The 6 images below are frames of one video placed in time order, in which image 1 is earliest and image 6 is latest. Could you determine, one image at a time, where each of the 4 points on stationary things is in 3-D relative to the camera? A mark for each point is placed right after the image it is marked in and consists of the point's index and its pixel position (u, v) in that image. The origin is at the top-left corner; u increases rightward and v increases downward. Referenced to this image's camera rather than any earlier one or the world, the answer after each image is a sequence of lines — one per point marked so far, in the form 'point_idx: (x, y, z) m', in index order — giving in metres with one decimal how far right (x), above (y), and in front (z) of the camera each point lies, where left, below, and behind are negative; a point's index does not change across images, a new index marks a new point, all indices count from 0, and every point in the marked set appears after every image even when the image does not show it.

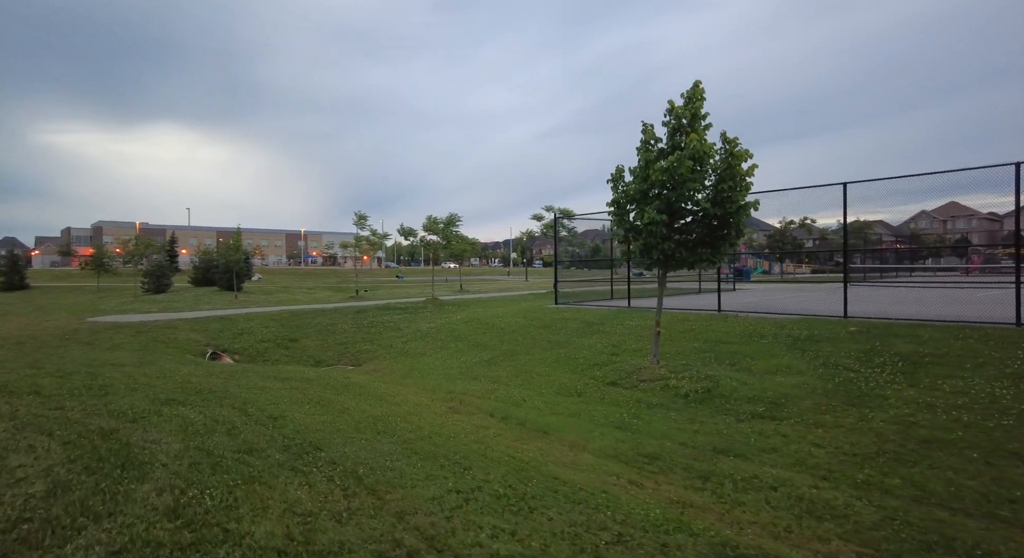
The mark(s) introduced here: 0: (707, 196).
0: (+3.5, +1.5, +9.4) m
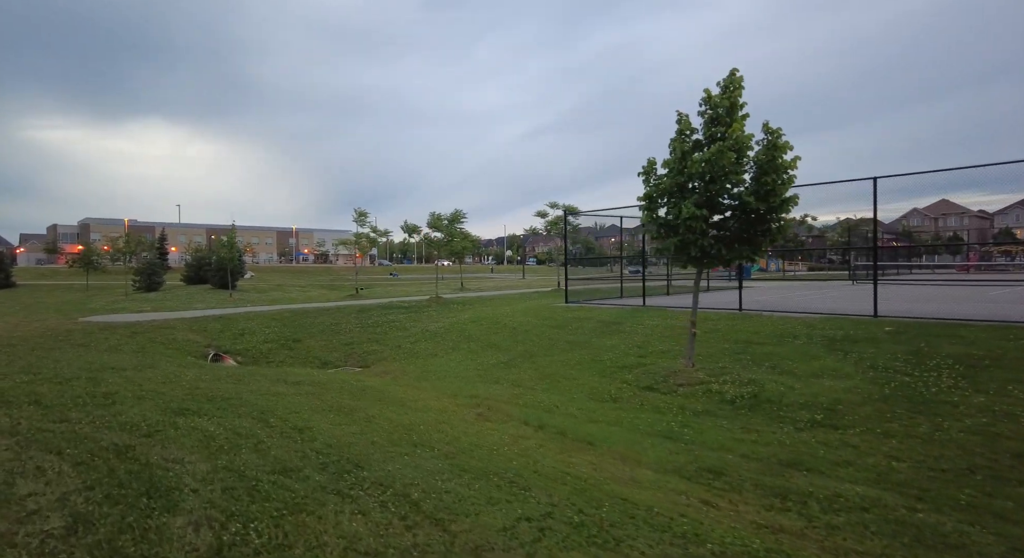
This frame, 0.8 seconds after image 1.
0: (+4.0, +1.5, +9.0) m
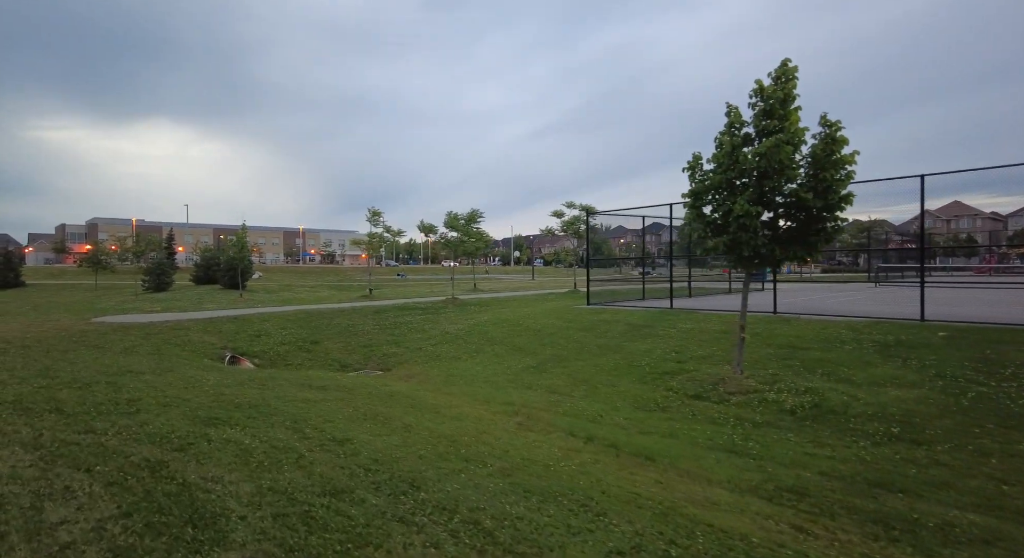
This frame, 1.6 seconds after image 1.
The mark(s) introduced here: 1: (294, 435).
0: (+4.7, +1.5, +8.5) m
1: (-2.5, -1.8, +6.1) m
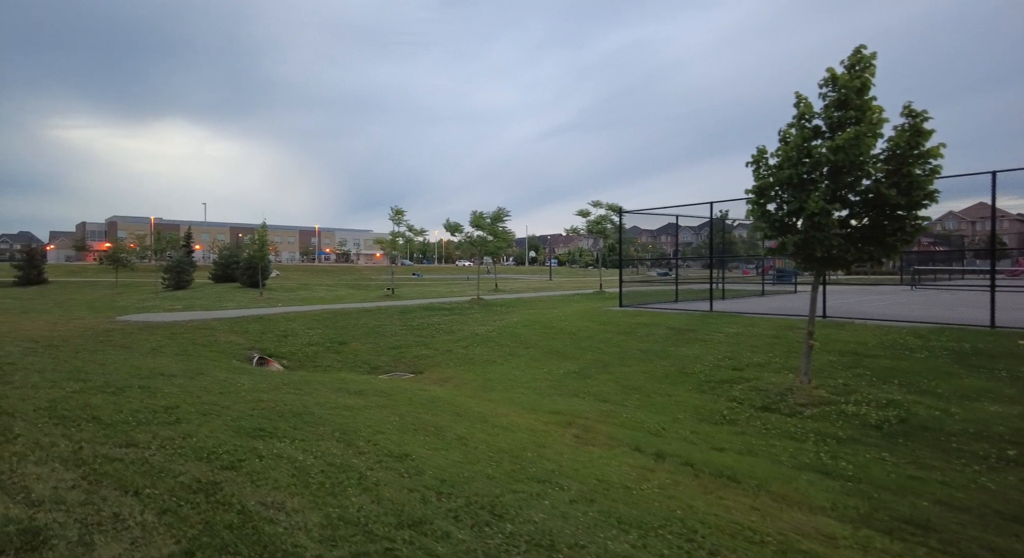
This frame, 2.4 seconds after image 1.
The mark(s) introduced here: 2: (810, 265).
0: (+5.5, +1.4, +7.8) m
1: (-1.8, -1.8, +5.6) m
2: (+4.9, +0.2, +8.6) m
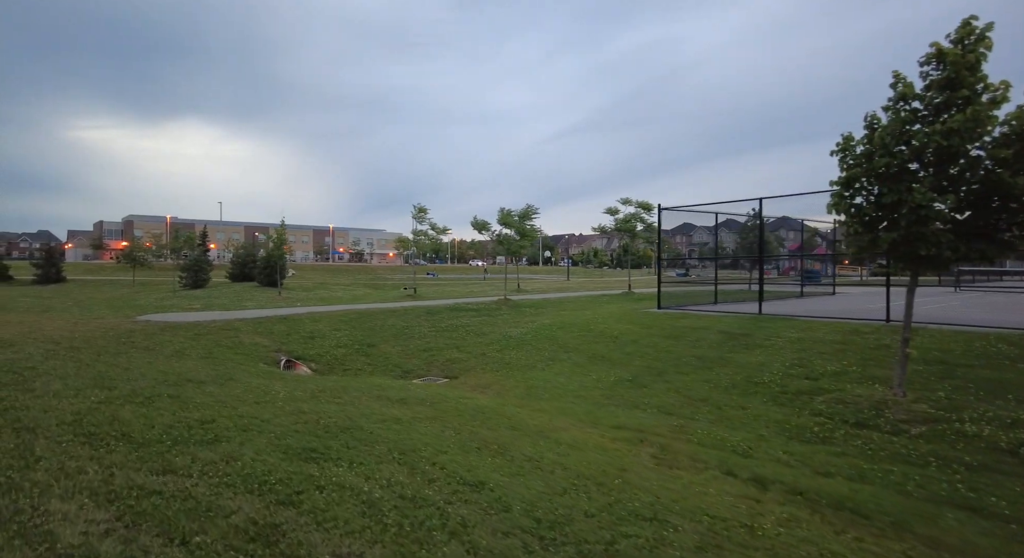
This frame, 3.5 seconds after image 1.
0: (+6.5, +1.4, +6.9) m
1: (-0.9, -1.8, +4.9) m
2: (+5.8, +0.2, +7.7) m
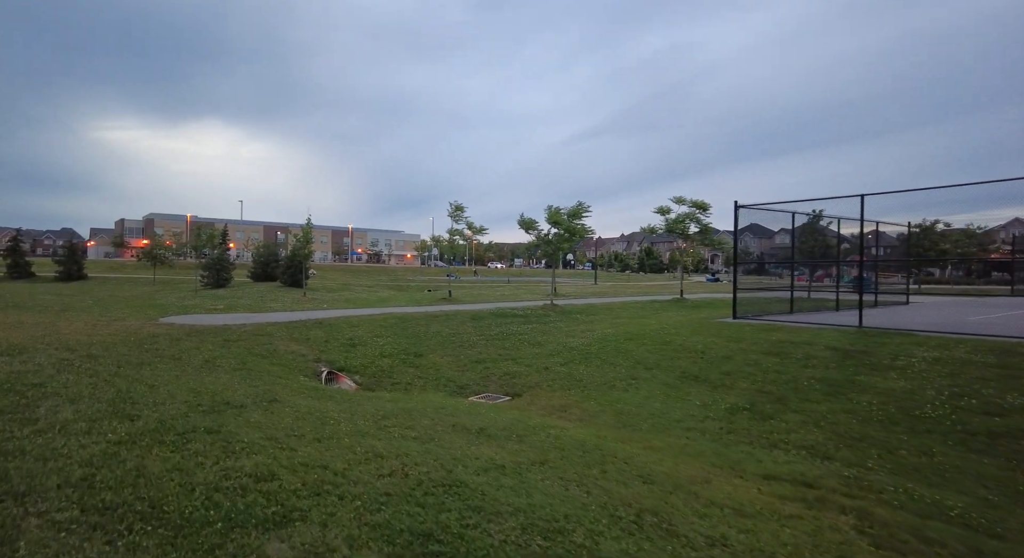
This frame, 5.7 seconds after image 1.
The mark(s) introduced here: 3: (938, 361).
0: (+8.0, +1.3, +5.0) m
1: (+0.5, -1.9, +3.1) m
2: (+7.3, 0.0, +5.8) m
3: (+8.0, -1.5, +9.9) m
